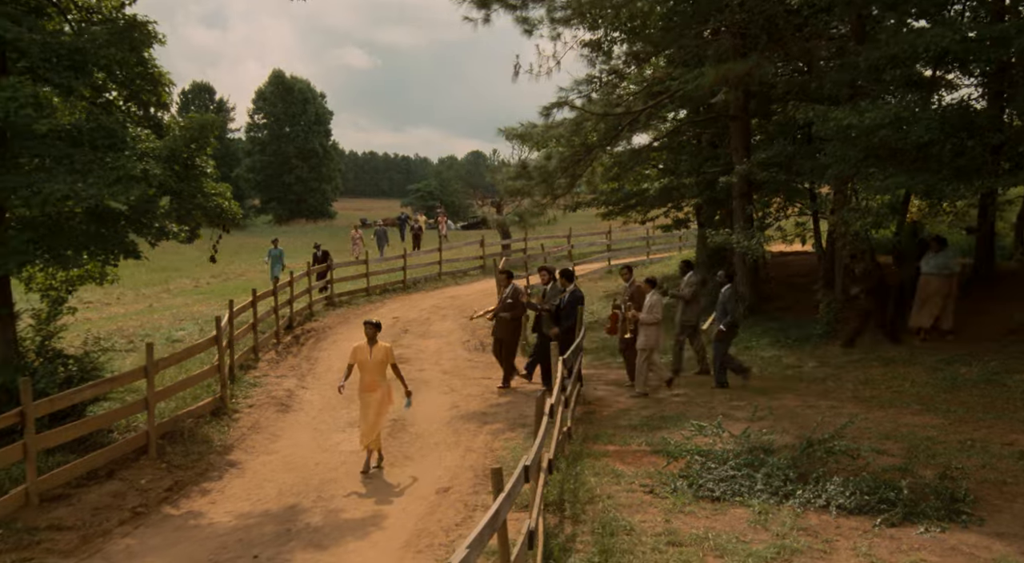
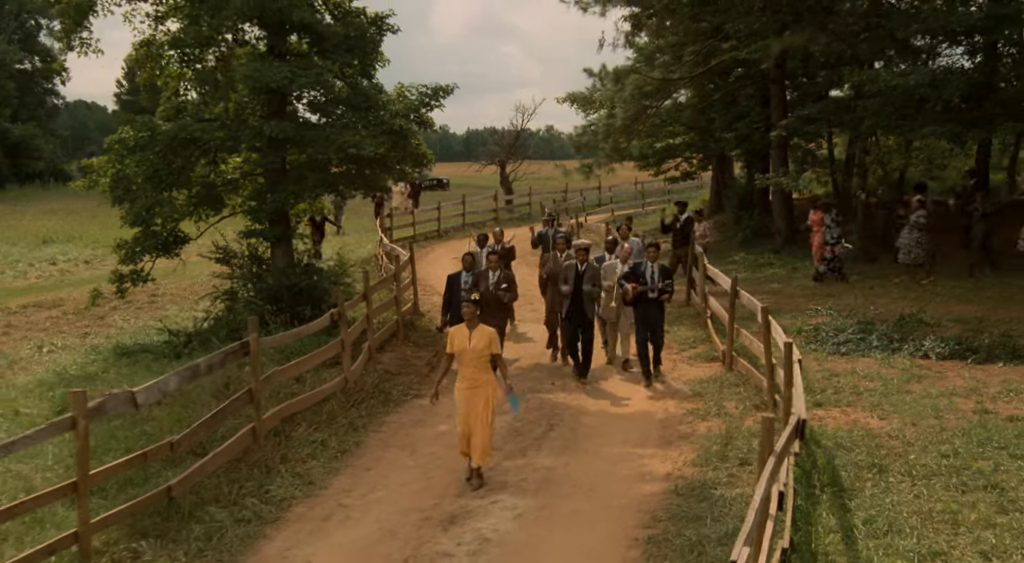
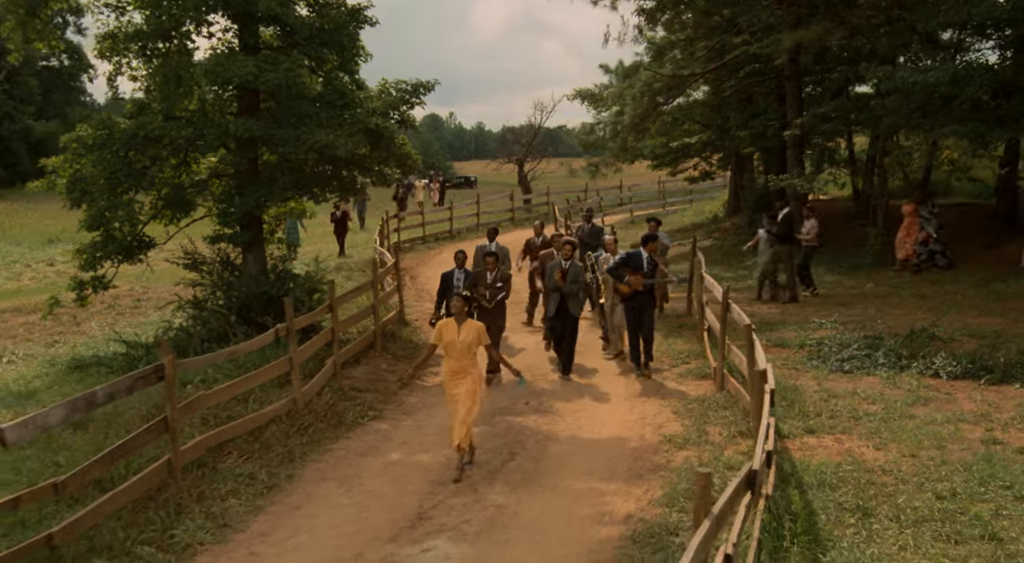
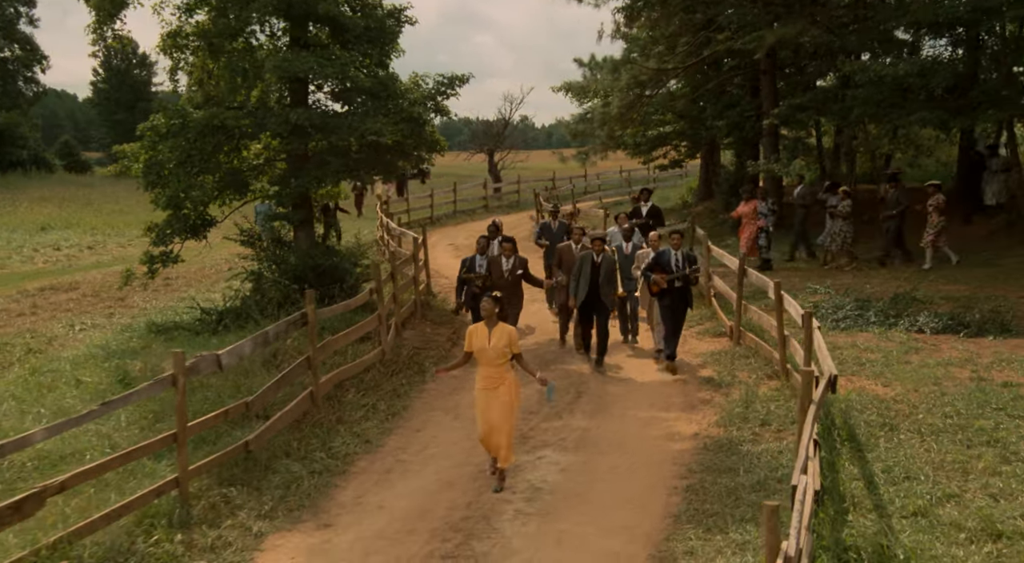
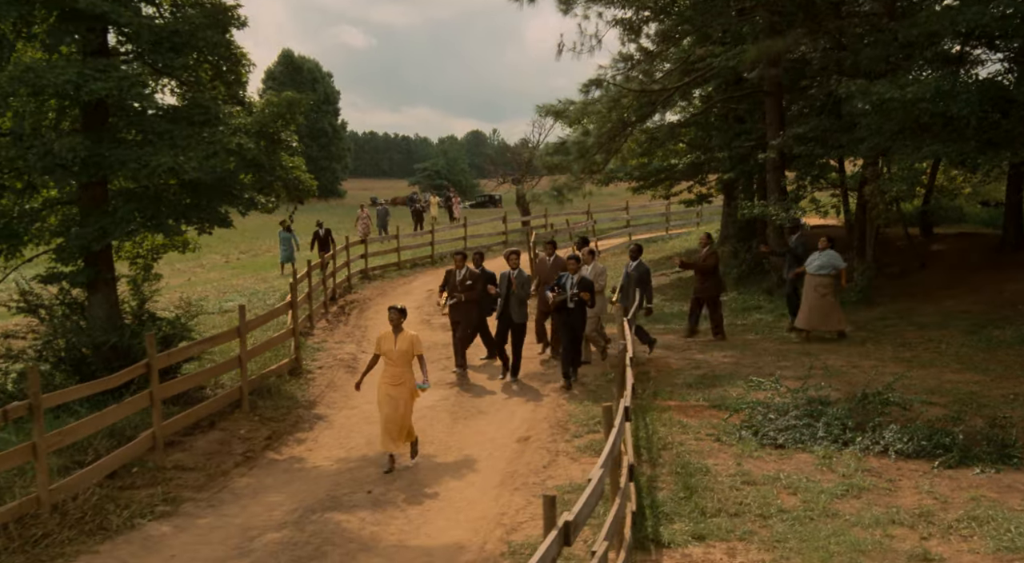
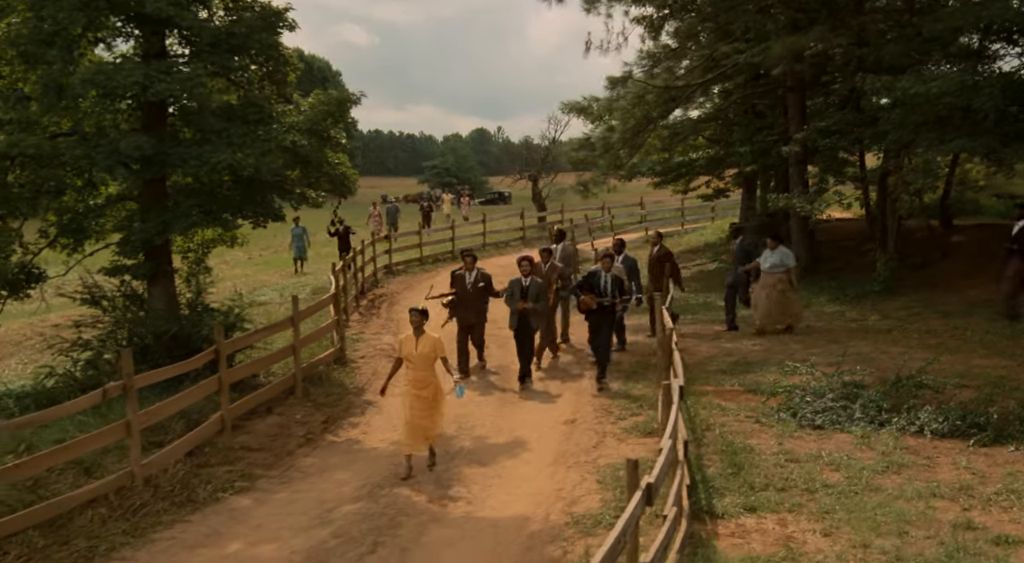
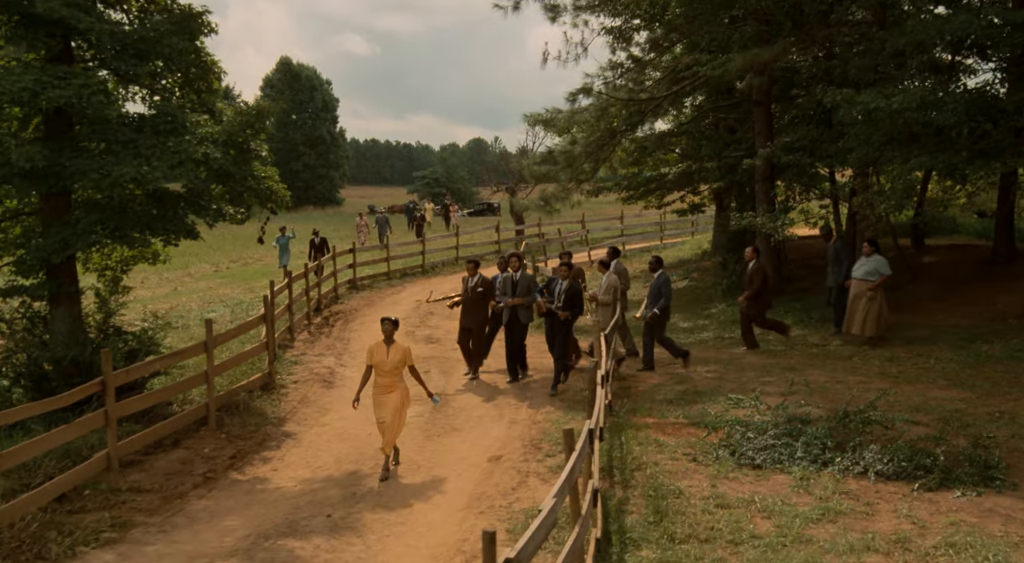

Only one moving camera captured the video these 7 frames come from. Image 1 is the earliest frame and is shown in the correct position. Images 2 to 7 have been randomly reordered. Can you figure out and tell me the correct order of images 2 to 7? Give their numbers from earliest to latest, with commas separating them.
7, 5, 6, 3, 2, 4
